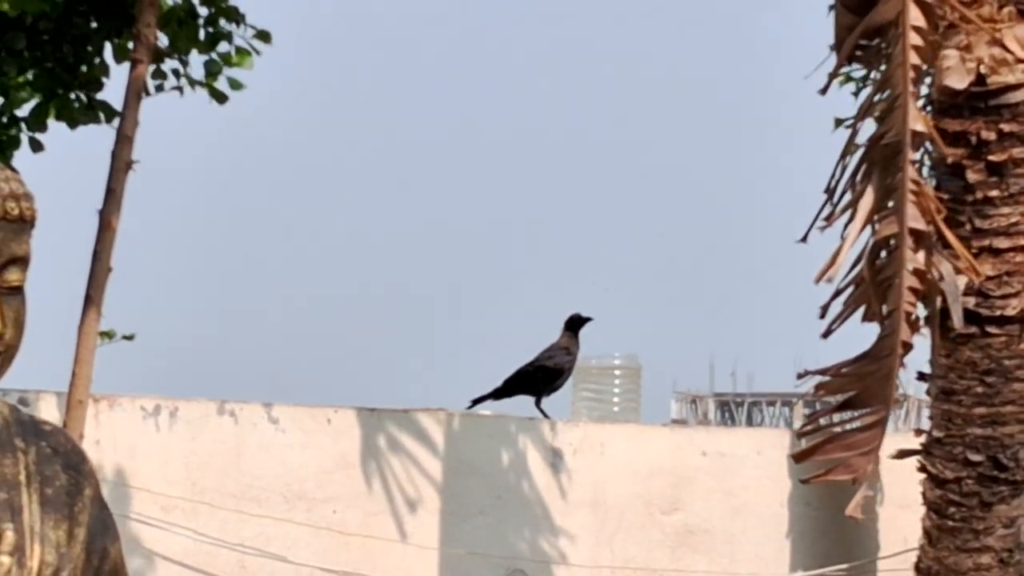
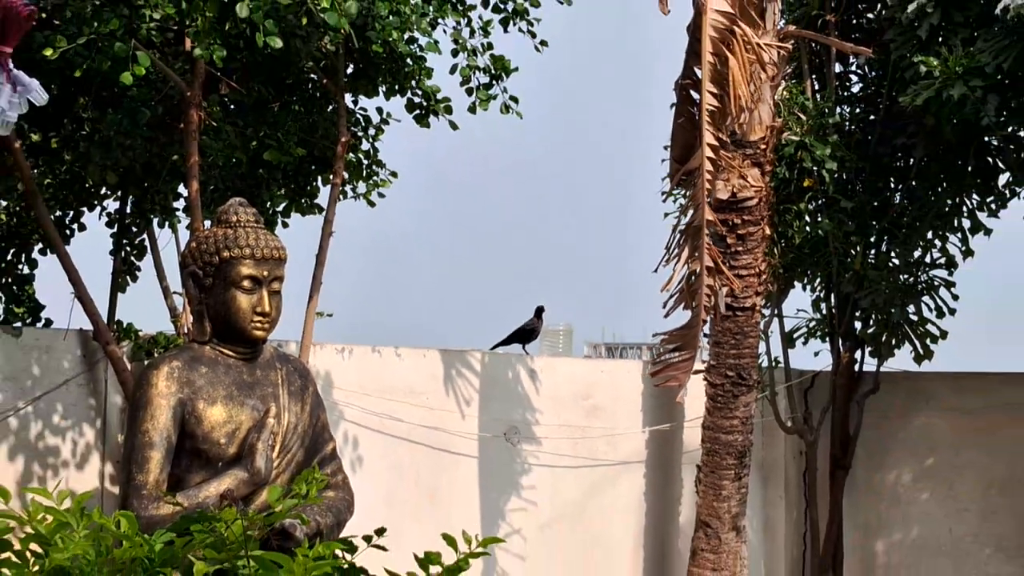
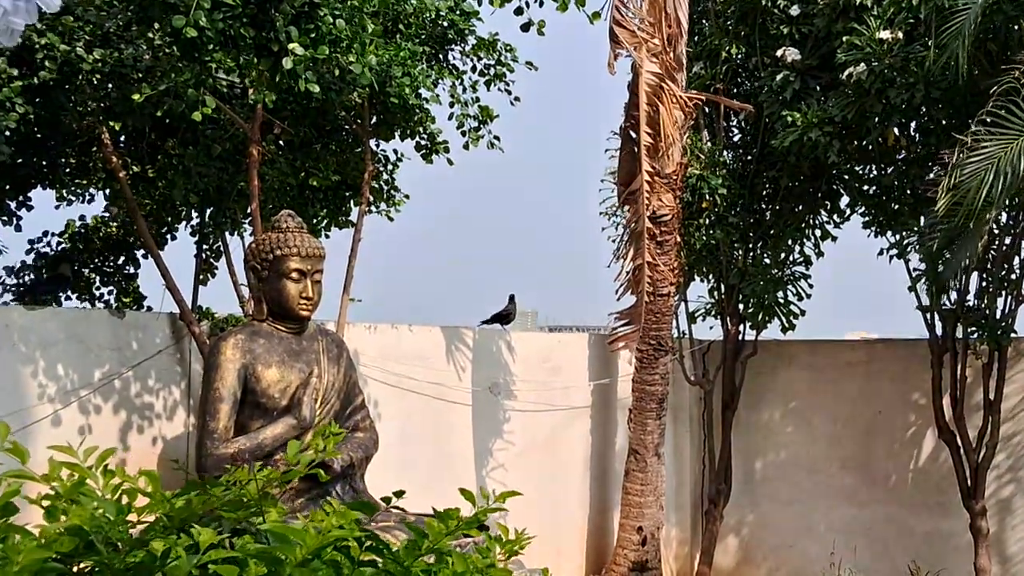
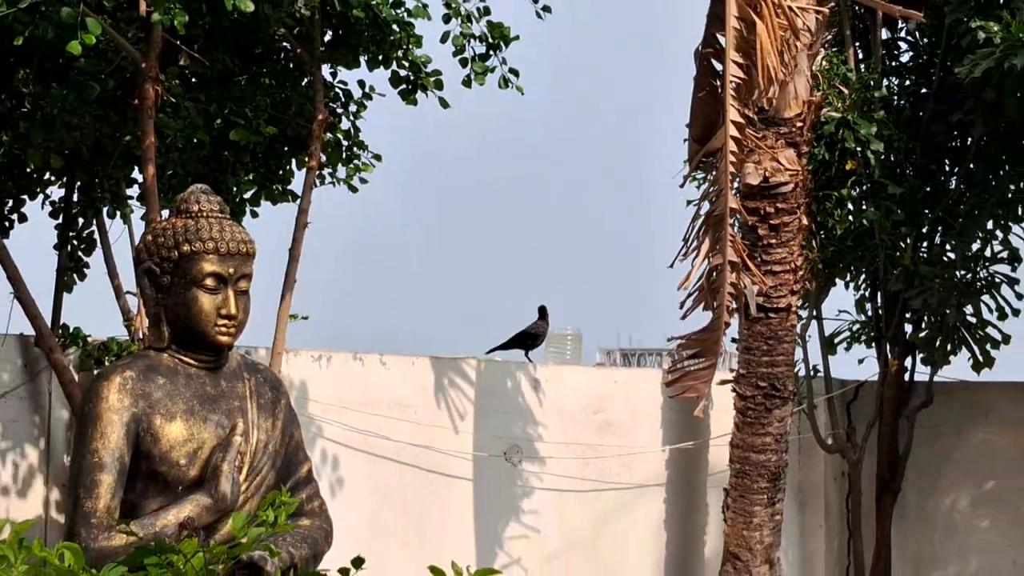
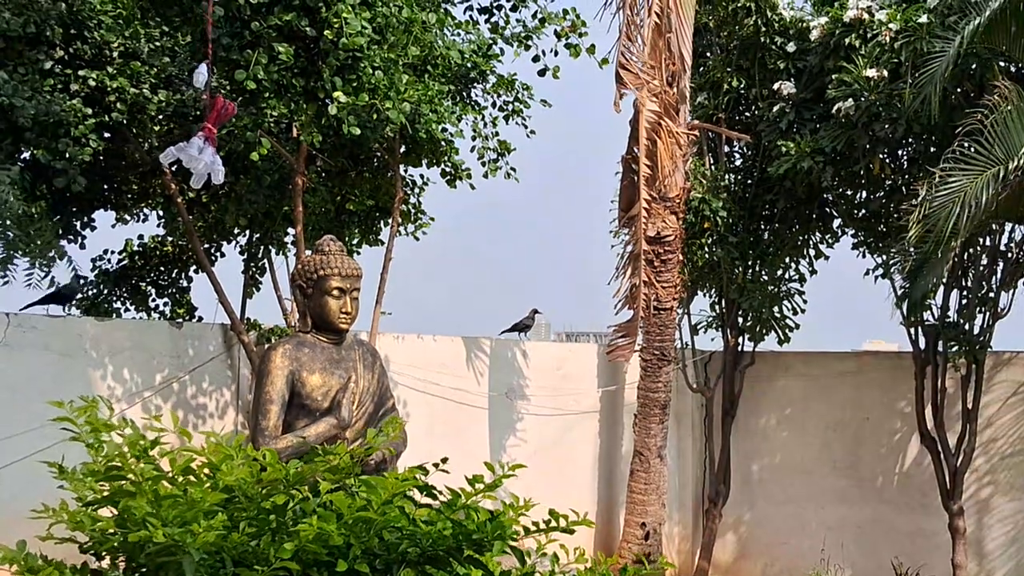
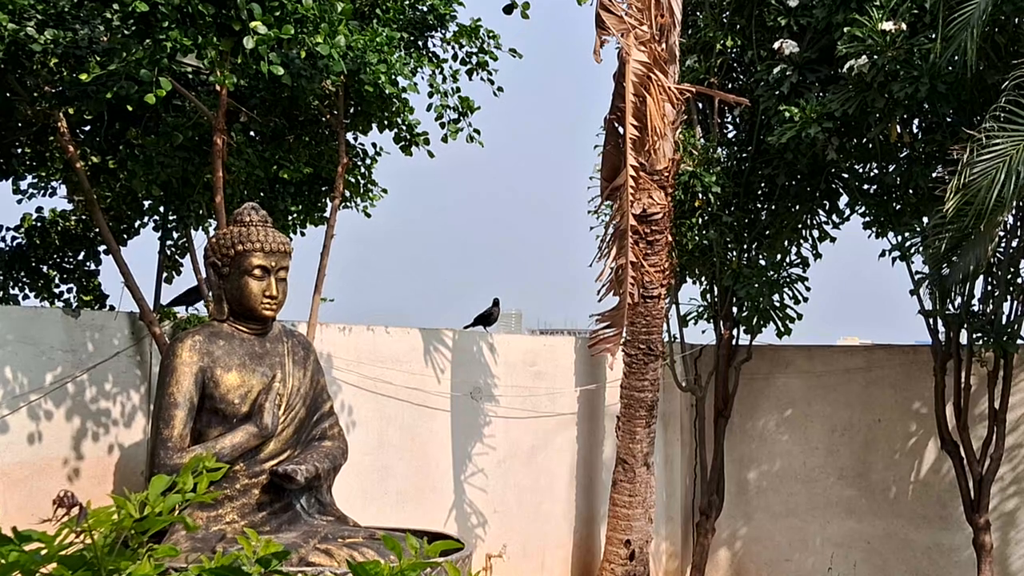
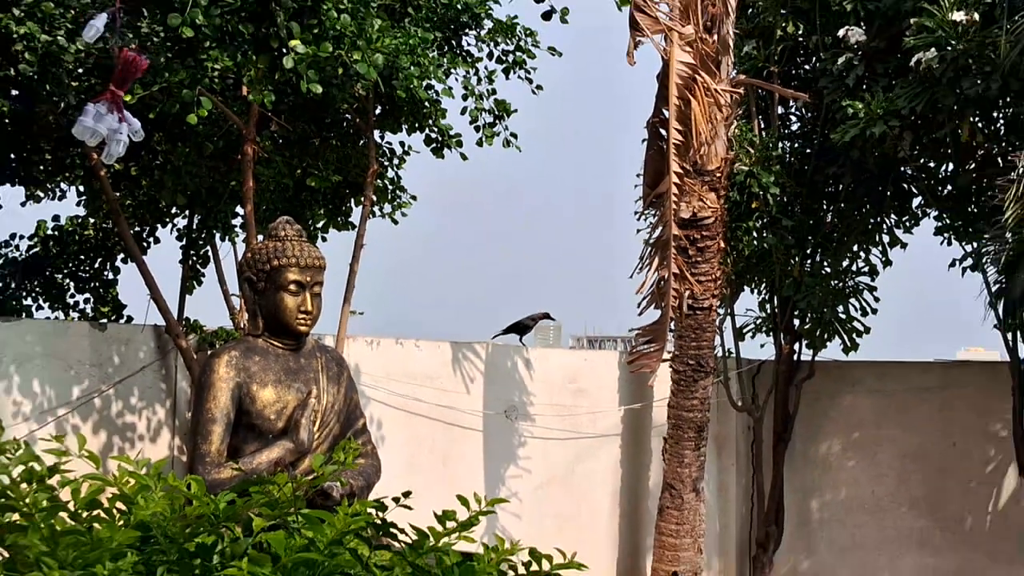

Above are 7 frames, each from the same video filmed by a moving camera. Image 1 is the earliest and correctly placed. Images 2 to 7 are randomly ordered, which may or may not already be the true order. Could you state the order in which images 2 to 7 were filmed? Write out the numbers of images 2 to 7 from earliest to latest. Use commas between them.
4, 2, 7, 5, 3, 6
